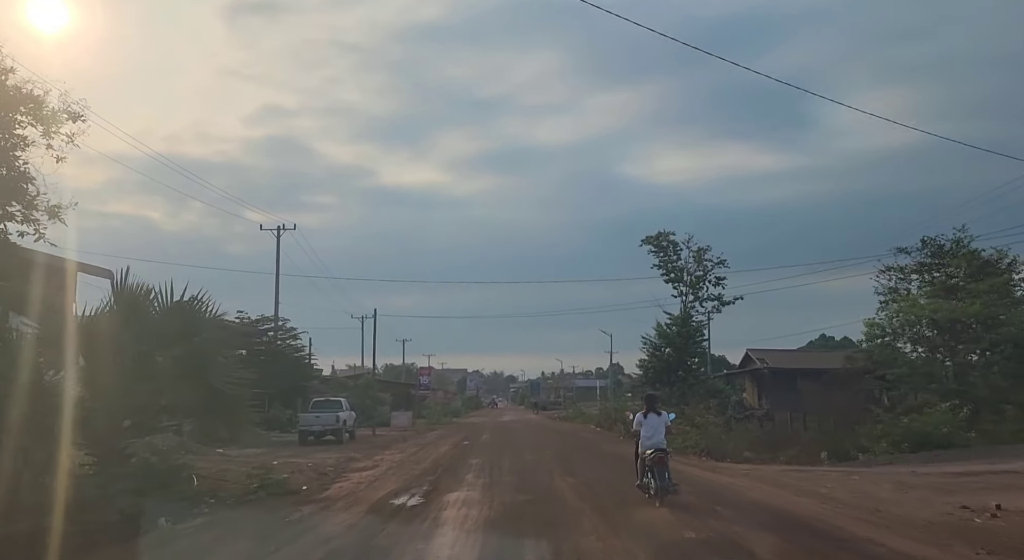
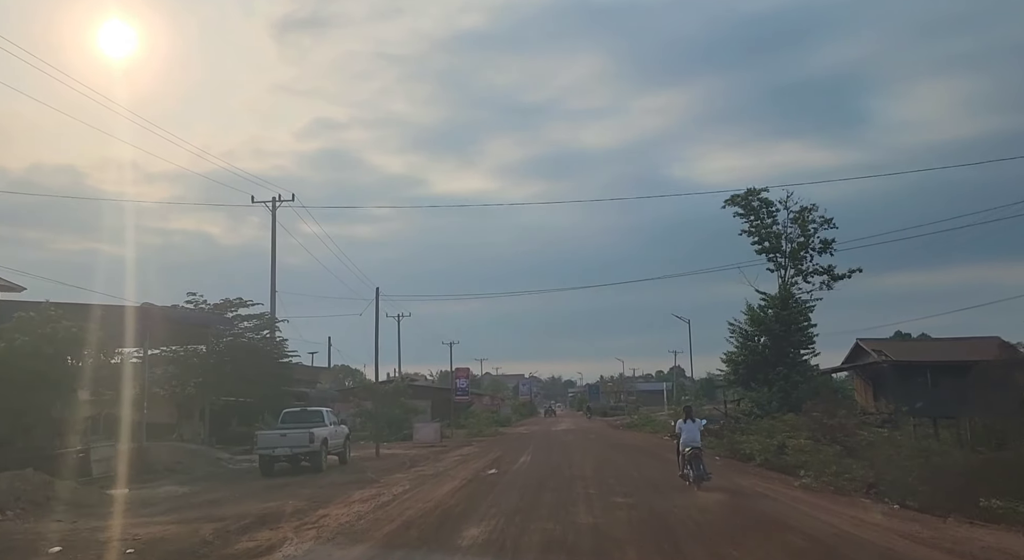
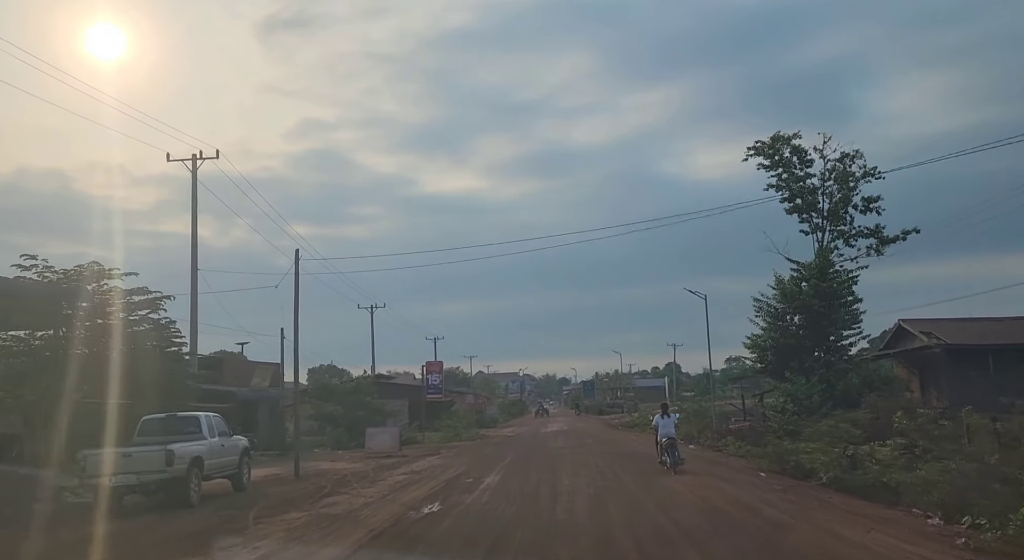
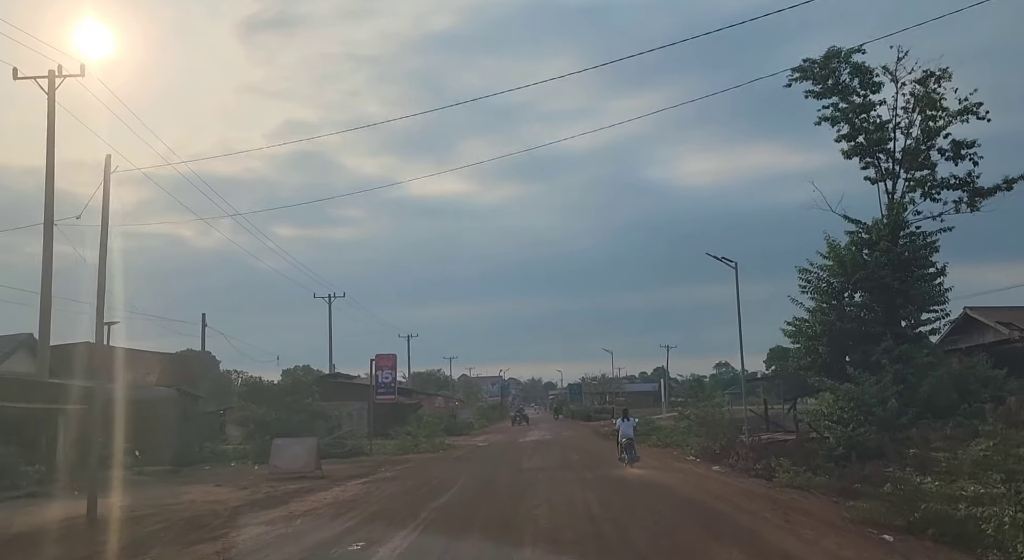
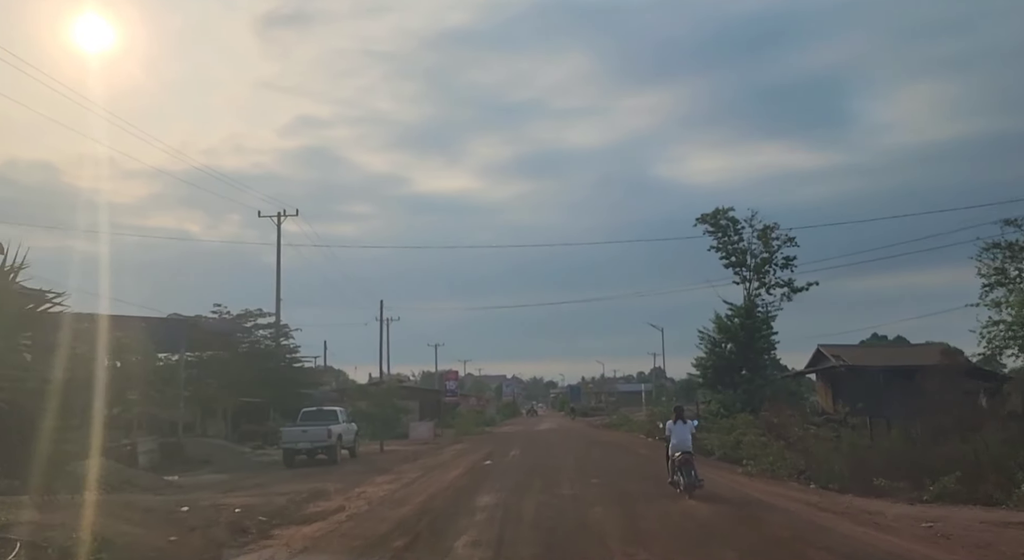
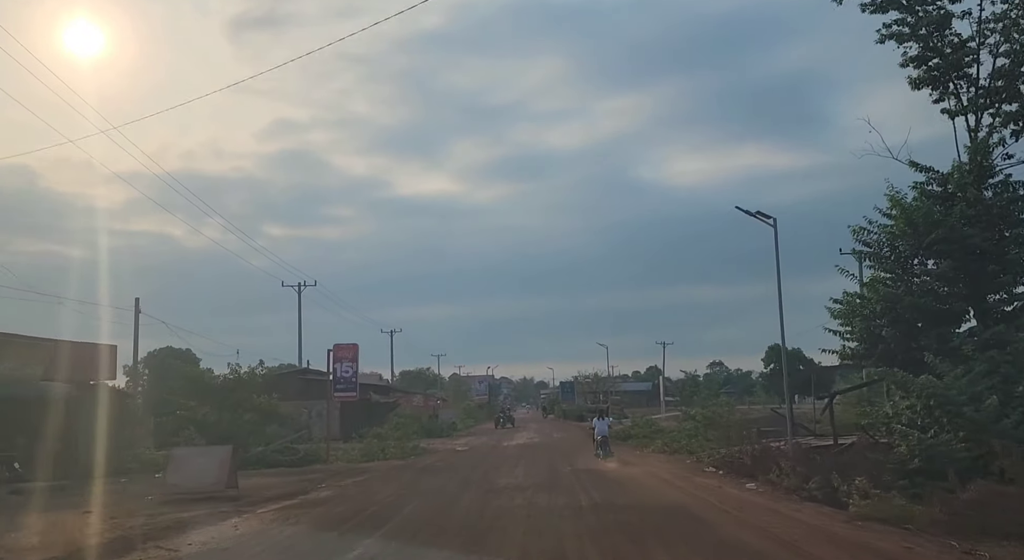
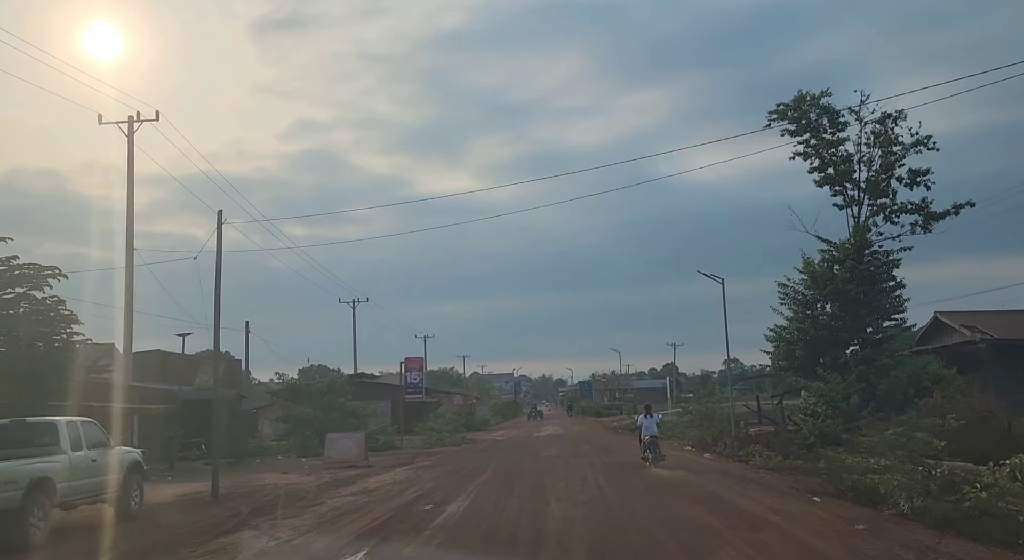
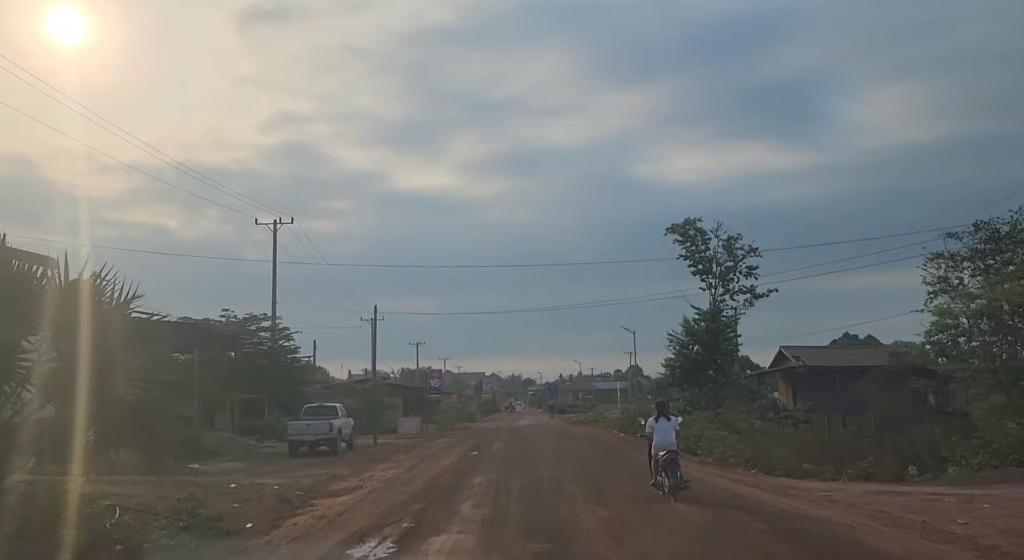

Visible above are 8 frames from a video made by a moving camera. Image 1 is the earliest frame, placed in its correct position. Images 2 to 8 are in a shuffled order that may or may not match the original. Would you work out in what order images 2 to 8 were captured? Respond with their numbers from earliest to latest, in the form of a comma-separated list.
8, 5, 2, 3, 7, 4, 6
